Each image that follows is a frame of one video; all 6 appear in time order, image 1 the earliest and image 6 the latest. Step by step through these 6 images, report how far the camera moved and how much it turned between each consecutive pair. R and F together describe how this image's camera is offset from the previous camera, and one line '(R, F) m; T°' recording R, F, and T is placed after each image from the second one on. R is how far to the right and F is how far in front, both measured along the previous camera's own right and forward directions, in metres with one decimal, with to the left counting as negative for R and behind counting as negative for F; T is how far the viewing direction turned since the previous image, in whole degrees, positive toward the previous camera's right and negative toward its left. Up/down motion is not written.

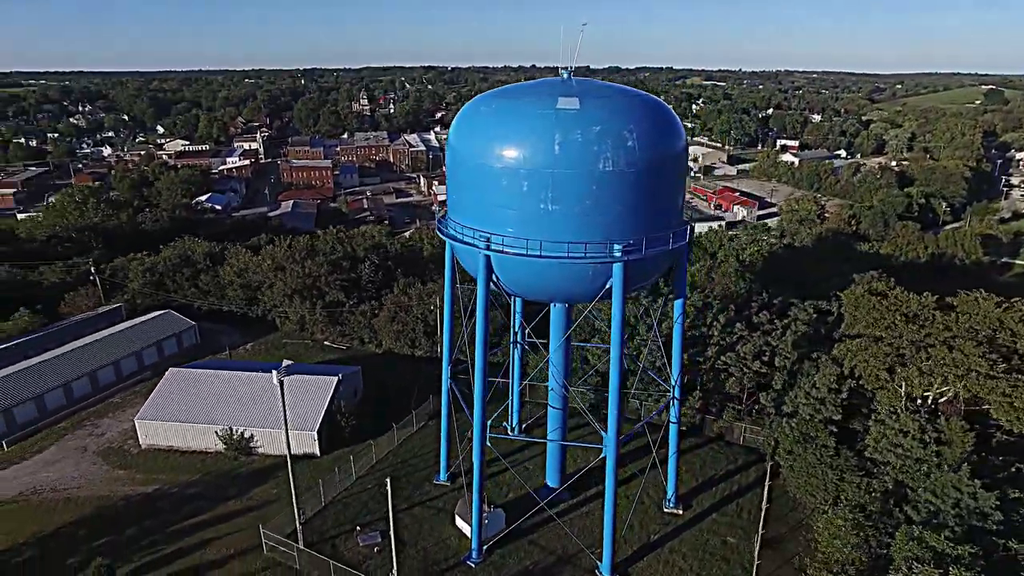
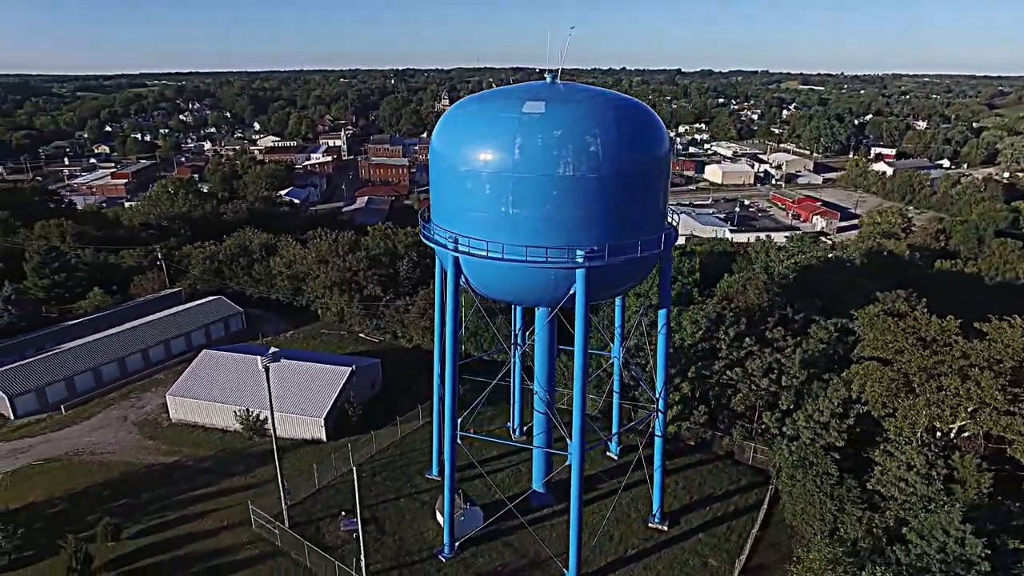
(+2.0, 0.0) m; -7°
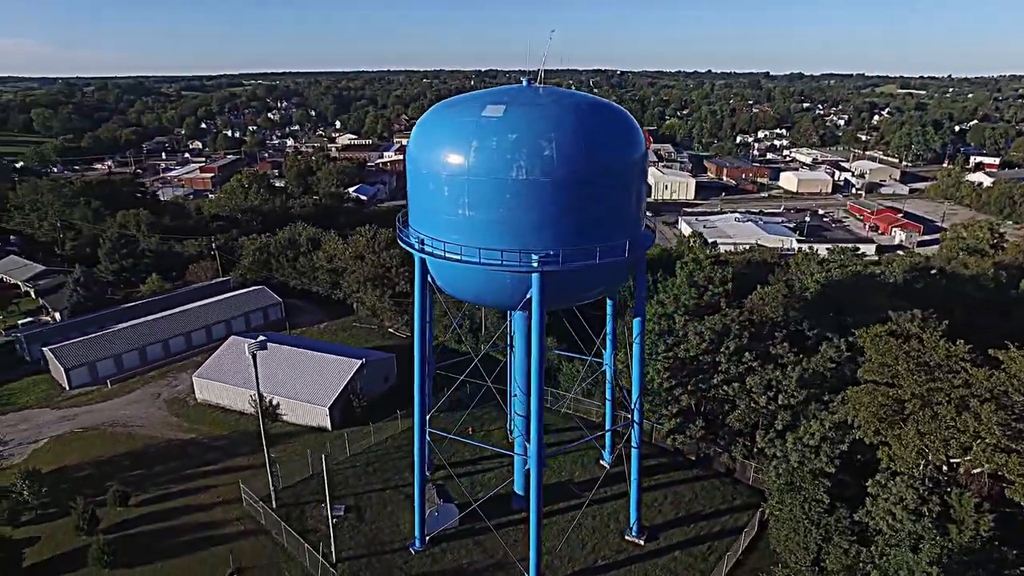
(+2.0, 0.0) m; -7°
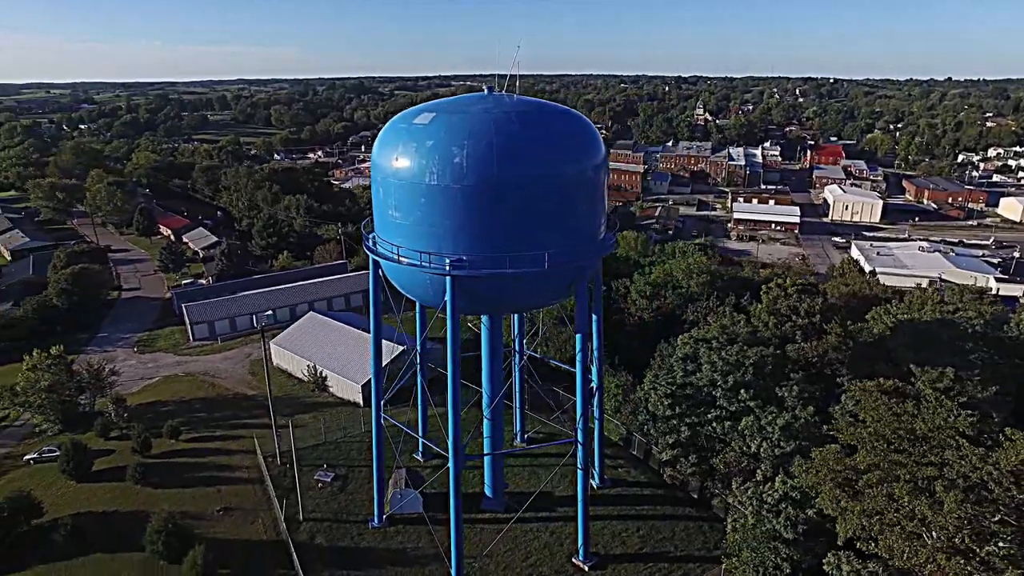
(+4.6, +0.5) m; -17°
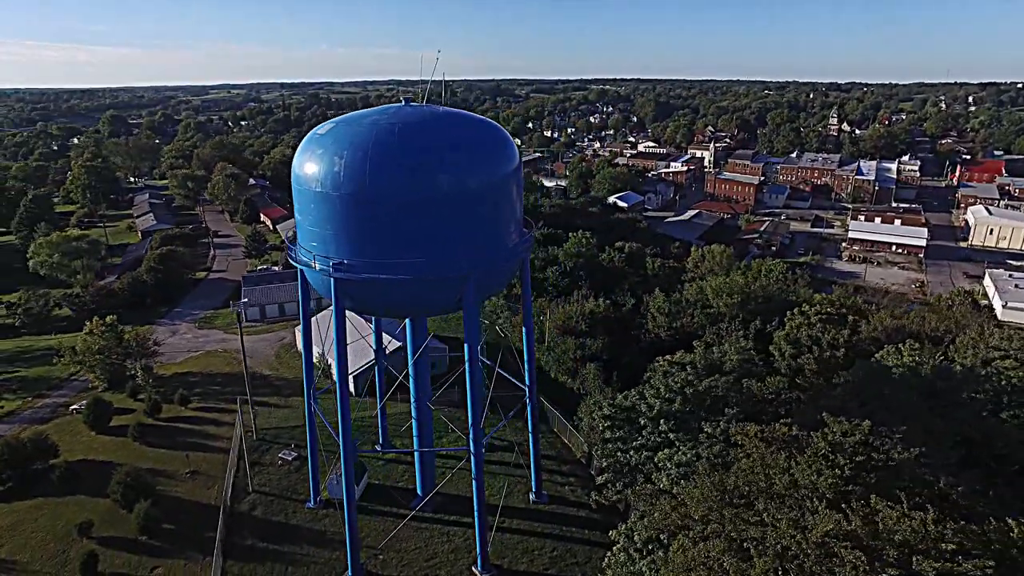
(+4.6, +0.3) m; -12°
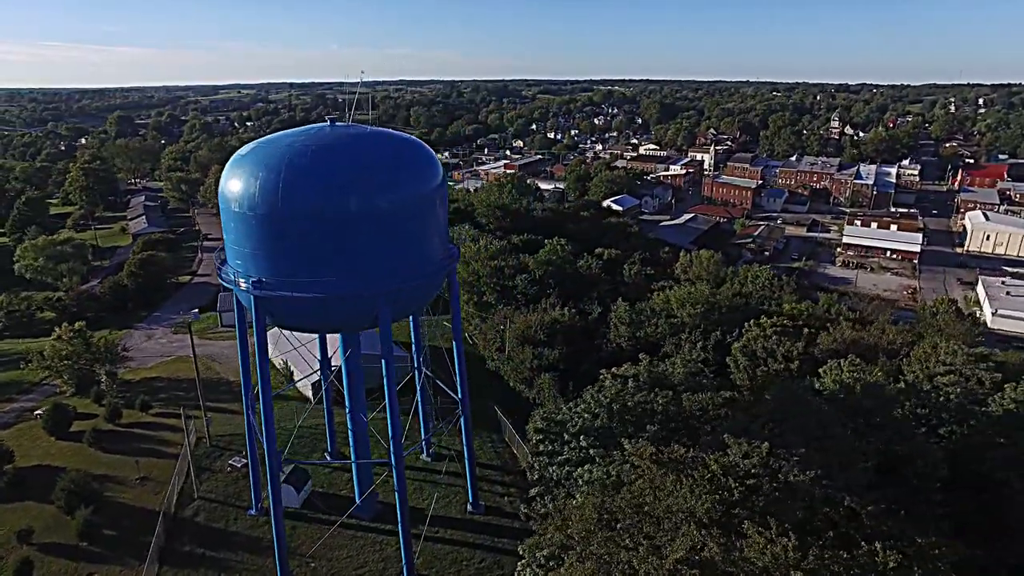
(+1.8, -0.2) m; -1°
